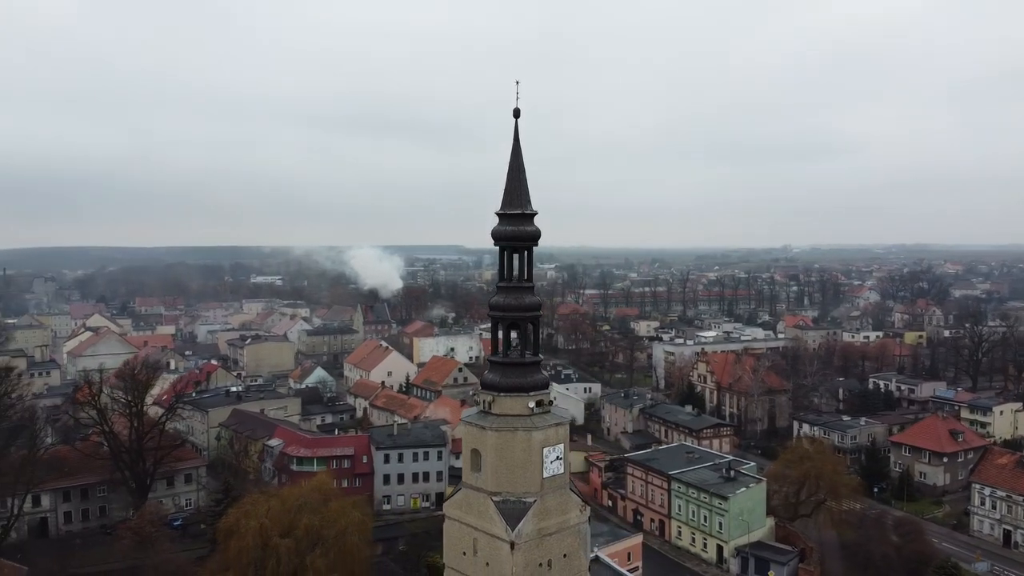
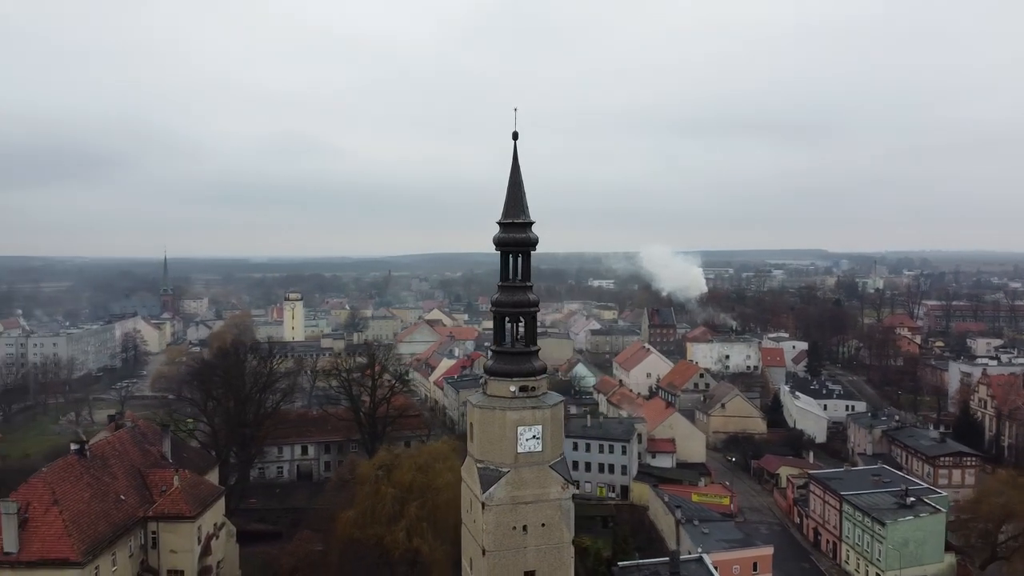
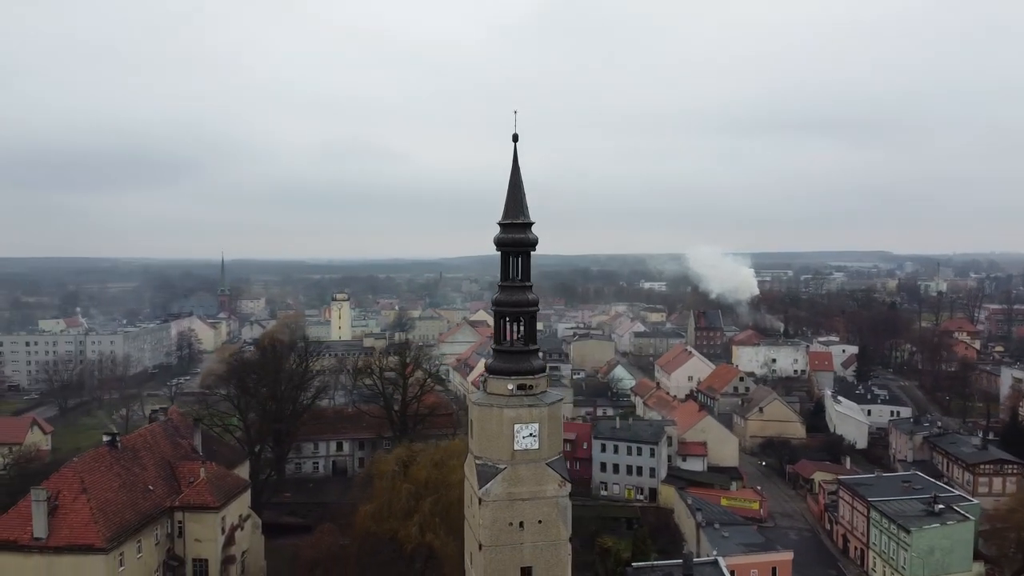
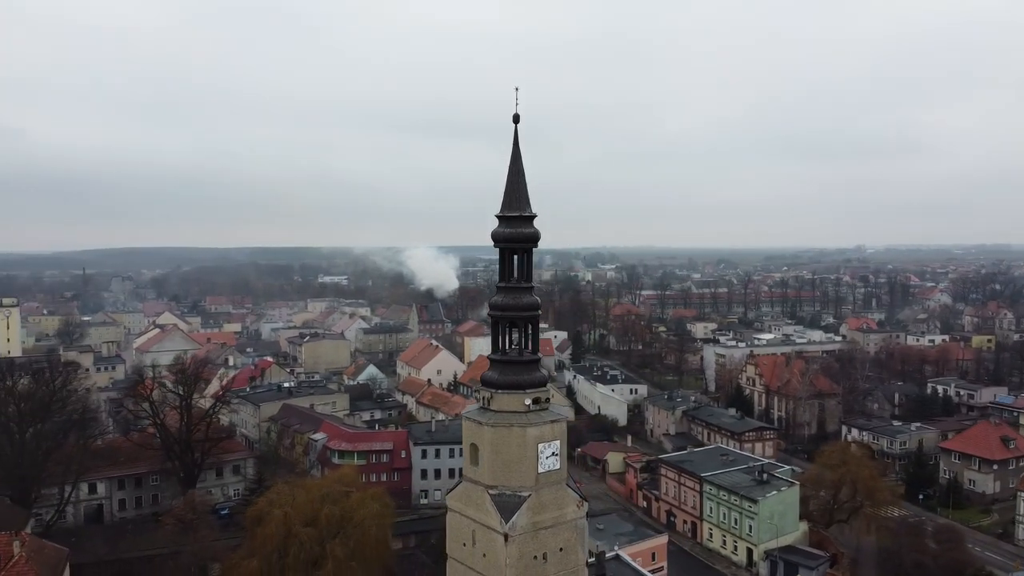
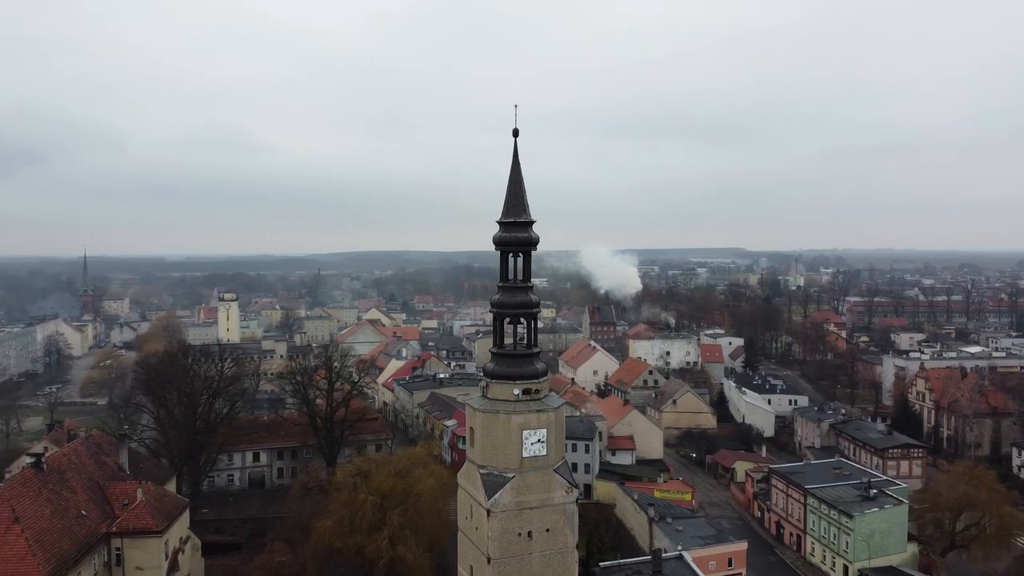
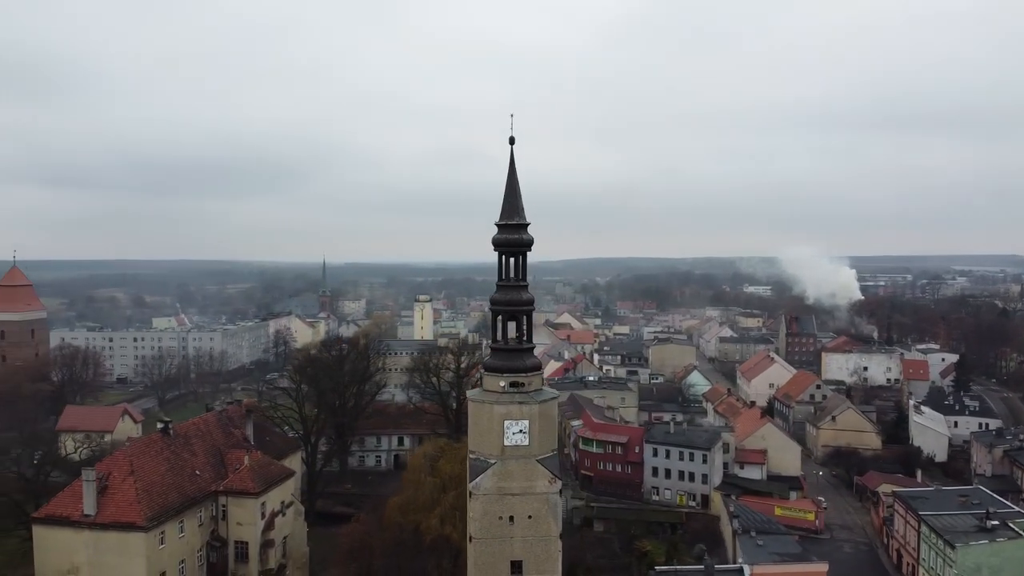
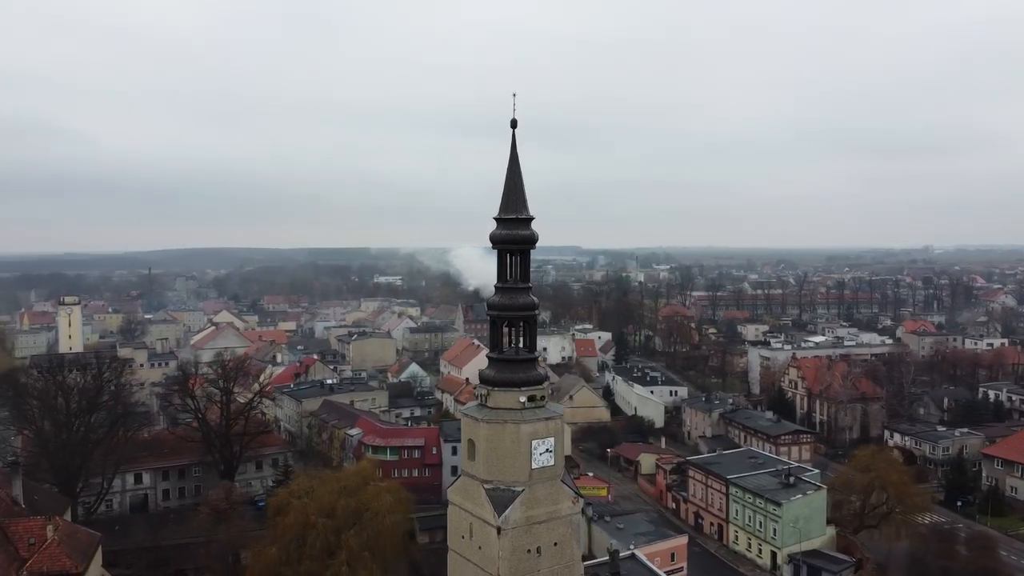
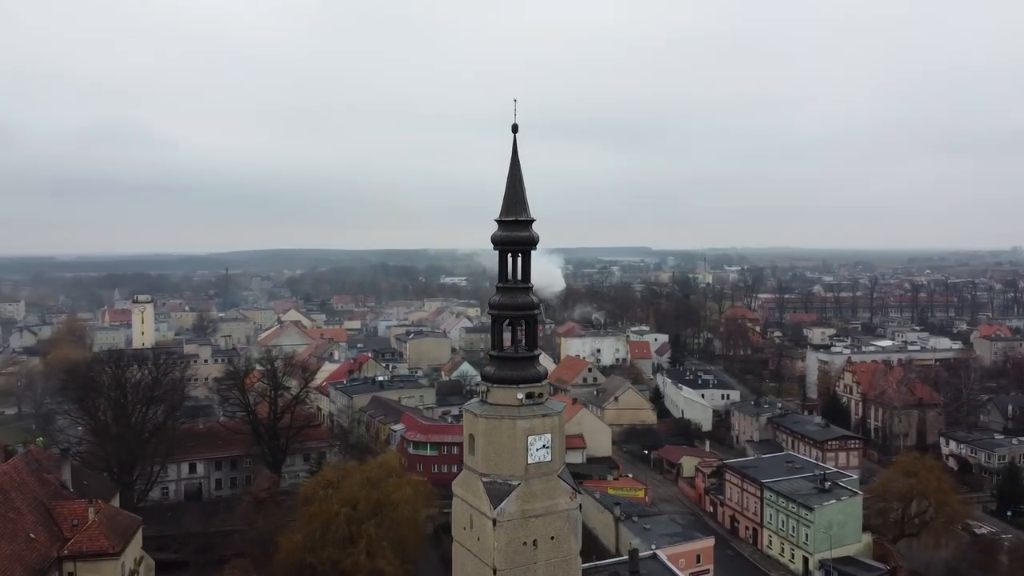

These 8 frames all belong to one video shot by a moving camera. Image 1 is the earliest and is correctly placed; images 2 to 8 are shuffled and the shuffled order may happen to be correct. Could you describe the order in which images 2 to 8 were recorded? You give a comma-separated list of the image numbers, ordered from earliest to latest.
4, 7, 8, 5, 2, 3, 6
